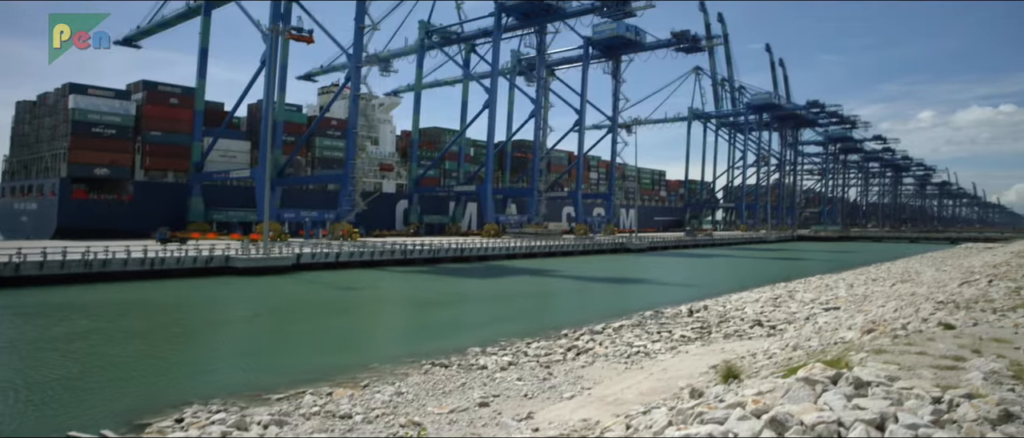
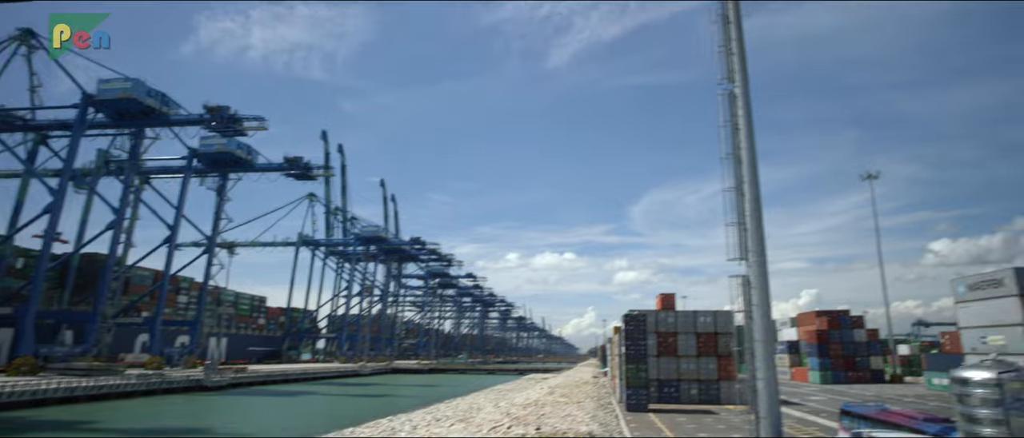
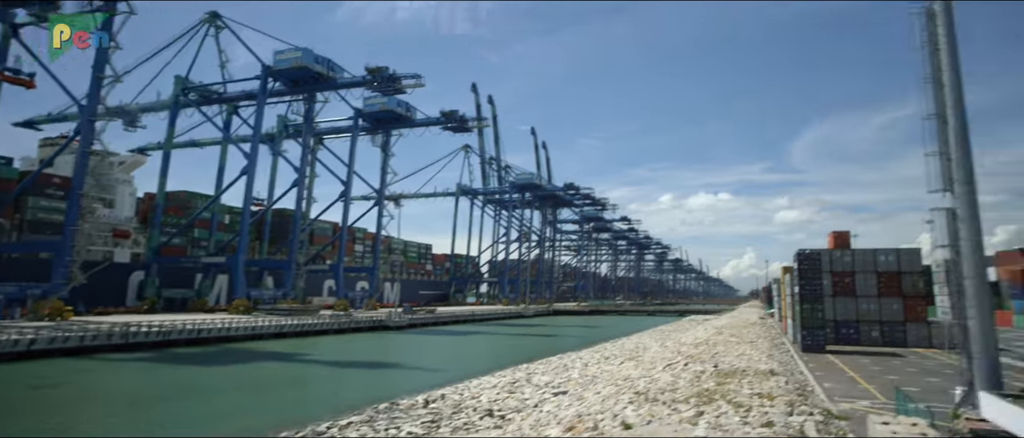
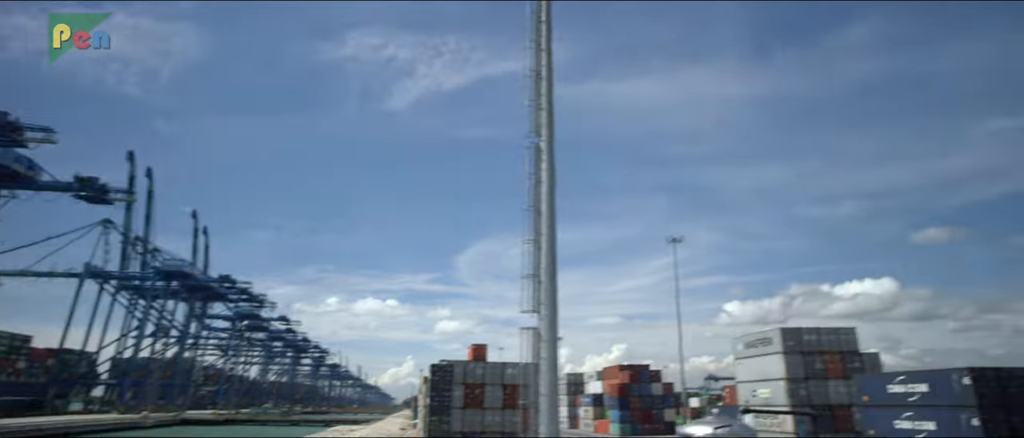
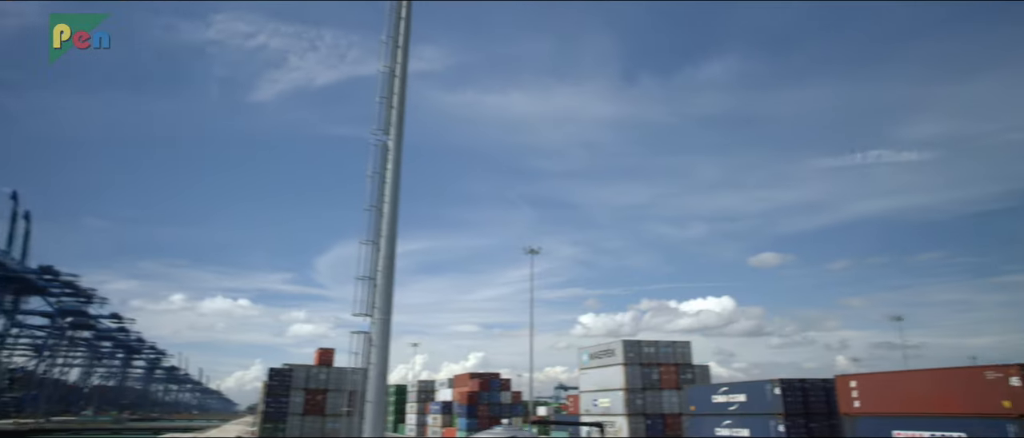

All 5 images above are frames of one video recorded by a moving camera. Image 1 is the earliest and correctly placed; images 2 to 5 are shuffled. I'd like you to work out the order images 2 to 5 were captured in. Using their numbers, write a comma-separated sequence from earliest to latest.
3, 2, 4, 5
